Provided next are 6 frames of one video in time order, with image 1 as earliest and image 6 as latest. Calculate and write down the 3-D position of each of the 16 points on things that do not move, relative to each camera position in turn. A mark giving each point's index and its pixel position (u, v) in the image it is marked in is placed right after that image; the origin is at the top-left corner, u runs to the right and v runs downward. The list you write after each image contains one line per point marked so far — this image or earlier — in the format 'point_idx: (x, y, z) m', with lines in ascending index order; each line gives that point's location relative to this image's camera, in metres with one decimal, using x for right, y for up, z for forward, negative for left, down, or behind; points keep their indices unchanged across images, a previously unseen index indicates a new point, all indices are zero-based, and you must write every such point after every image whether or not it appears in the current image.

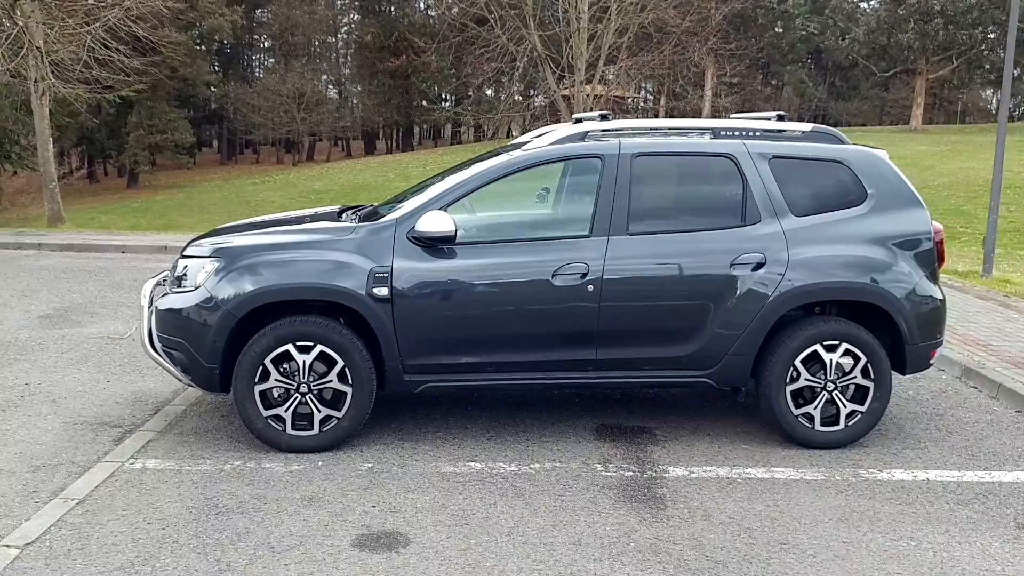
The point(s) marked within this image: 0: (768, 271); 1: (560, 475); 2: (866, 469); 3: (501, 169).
0: (+1.1, +0.1, +4.7) m
1: (+0.2, -0.7, +4.4) m
2: (+1.5, -0.7, +4.6) m
3: (-0.1, +0.5, +4.8) m
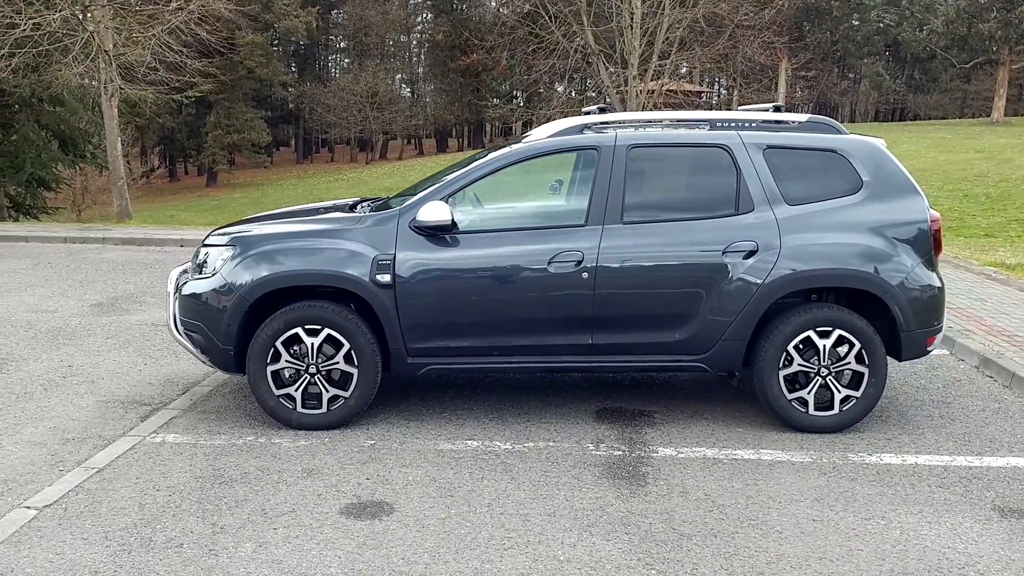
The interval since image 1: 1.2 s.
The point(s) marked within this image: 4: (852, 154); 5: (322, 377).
0: (+1.1, +0.1, +4.9) m
1: (+0.2, -0.7, +4.6) m
2: (+1.5, -0.7, +4.7) m
3: (-0.1, +0.6, +5.0) m
4: (+1.5, +0.6, +5.1) m
5: (-0.8, -0.4, +4.8) m
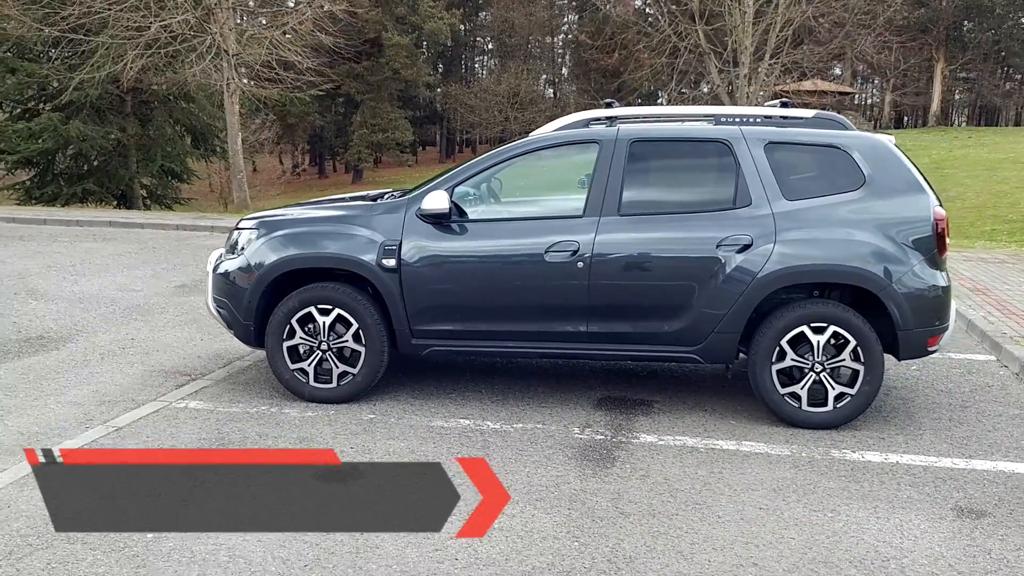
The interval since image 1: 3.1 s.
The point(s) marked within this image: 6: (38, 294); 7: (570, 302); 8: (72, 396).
0: (+1.1, +0.2, +4.9) m
1: (+0.1, -0.6, +4.8) m
2: (+1.4, -0.7, +4.7) m
3: (0.0, +0.6, +5.2) m
4: (+1.5, +0.6, +5.1) m
5: (-0.8, -0.3, +5.2) m
6: (-3.1, 0.0, +7.4) m
7: (+0.3, -0.1, +5.1) m
8: (-2.1, -0.5, +5.2) m
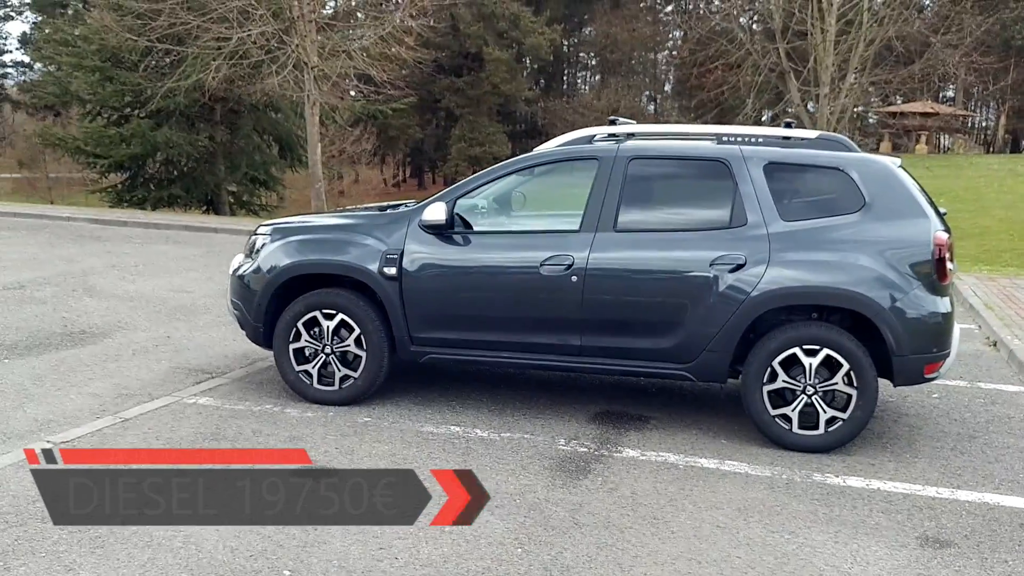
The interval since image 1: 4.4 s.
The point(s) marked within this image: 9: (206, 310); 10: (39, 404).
0: (+1.0, +0.1, +4.9) m
1: (0.0, -0.7, +4.9) m
2: (+1.3, -0.8, +4.7) m
3: (0.0, +0.6, +5.3) m
4: (+1.5, +0.5, +5.0) m
5: (-0.8, -0.3, +5.4) m
6: (-2.9, 0.0, +7.8) m
7: (+0.2, -0.1, +5.1) m
8: (-2.1, -0.5, +5.5) m
9: (-2.0, -0.1, +7.4) m
10: (-2.2, -0.5, +5.2) m
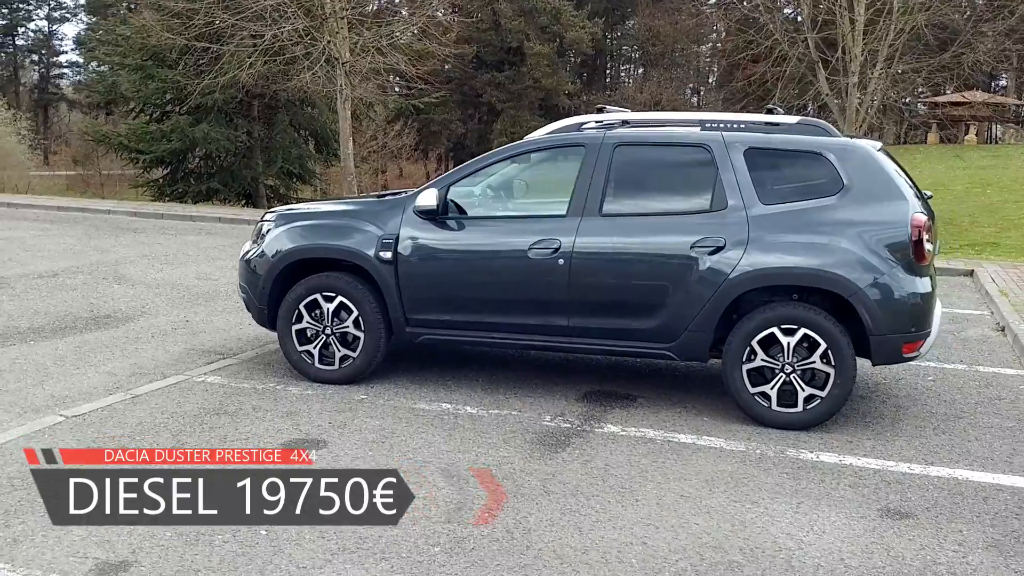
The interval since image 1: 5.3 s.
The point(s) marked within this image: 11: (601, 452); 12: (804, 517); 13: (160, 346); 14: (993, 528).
0: (+1.0, +0.2, +5.1) m
1: (0.0, -0.6, +5.1) m
2: (+1.2, -0.7, +4.8) m
3: (0.0, +0.7, +5.5) m
4: (+1.5, +0.6, +5.1) m
5: (-0.9, -0.3, +5.6) m
6: (-2.8, +0.1, +8.1) m
7: (+0.2, 0.0, +5.3) m
8: (-2.1, -0.4, +5.8) m
9: (-2.0, -0.1, +7.7) m
10: (-2.2, -0.5, +5.5) m
11: (+0.4, -0.7, +4.7) m
12: (+1.1, -0.8, +4.0) m
13: (-2.0, -0.3, +6.3) m
14: (+1.7, -0.8, +4.0) m
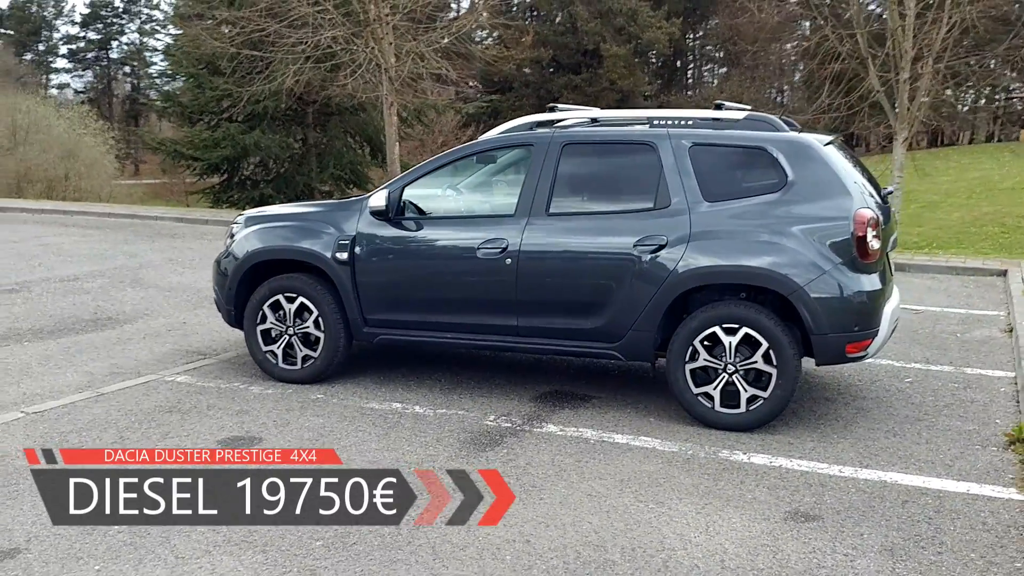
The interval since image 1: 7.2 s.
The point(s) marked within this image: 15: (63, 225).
0: (+0.7, +0.2, +5.0) m
1: (-0.3, -0.6, +5.1) m
2: (+0.9, -0.7, +4.7) m
3: (-0.3, +0.7, +5.6) m
4: (+1.2, +0.6, +5.0) m
5: (-1.1, -0.3, +5.7) m
6: (-2.8, 0.0, +8.4) m
7: (-0.1, 0.0, +5.3) m
8: (-2.3, -0.4, +6.1) m
9: (-2.0, -0.1, +8.0) m
10: (-2.4, -0.5, +5.7) m
11: (+0.1, -0.7, +4.7) m
12: (+0.7, -0.8, +4.0) m
13: (-2.1, -0.3, +6.5) m
14: (+1.3, -0.8, +3.8) m
15: (-4.7, +0.7, +11.8) m
